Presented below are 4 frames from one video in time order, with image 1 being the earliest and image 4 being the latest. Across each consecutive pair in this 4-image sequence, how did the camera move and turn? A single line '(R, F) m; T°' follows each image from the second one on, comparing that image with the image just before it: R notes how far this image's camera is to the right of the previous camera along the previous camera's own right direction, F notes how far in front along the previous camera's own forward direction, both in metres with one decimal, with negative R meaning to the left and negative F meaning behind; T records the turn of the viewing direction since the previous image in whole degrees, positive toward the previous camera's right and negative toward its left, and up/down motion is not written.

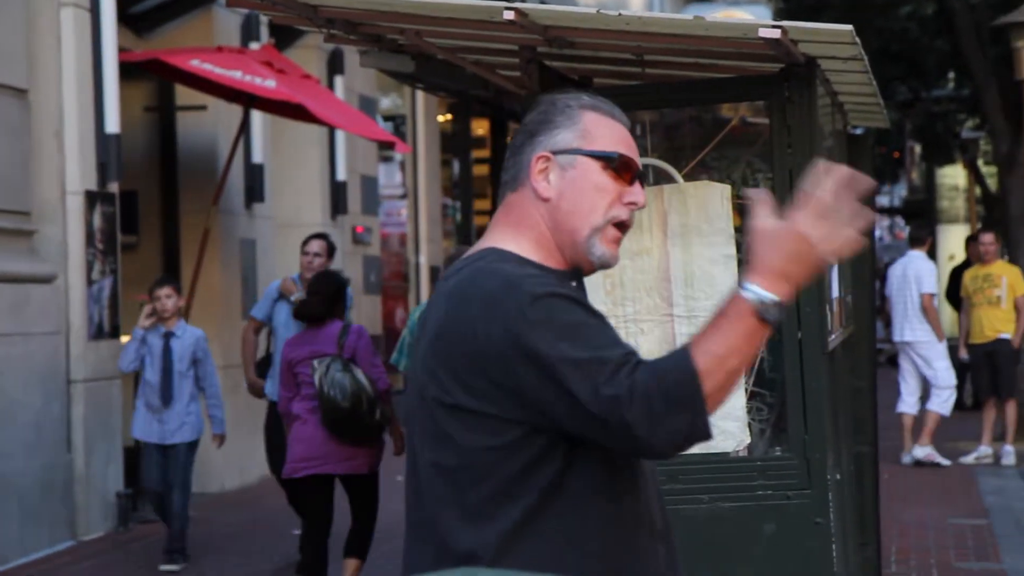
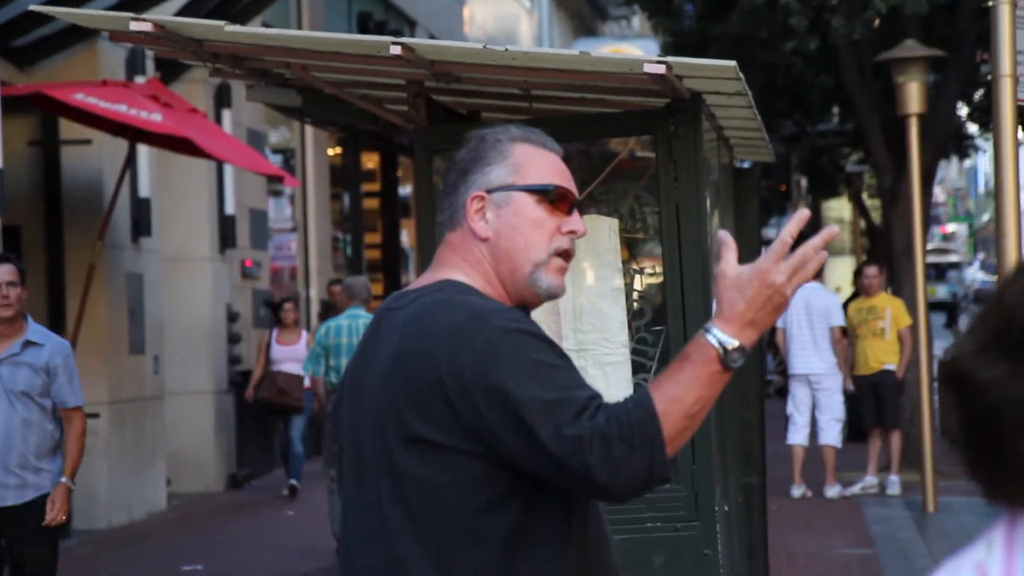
(-0.1, 0.0) m; +4°
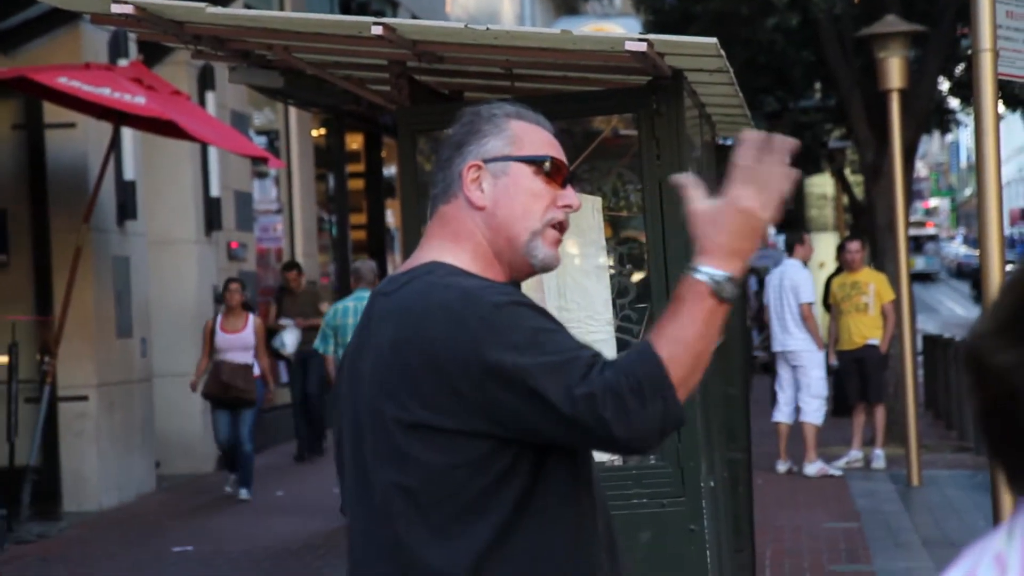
(0.0, 0.0) m; +1°
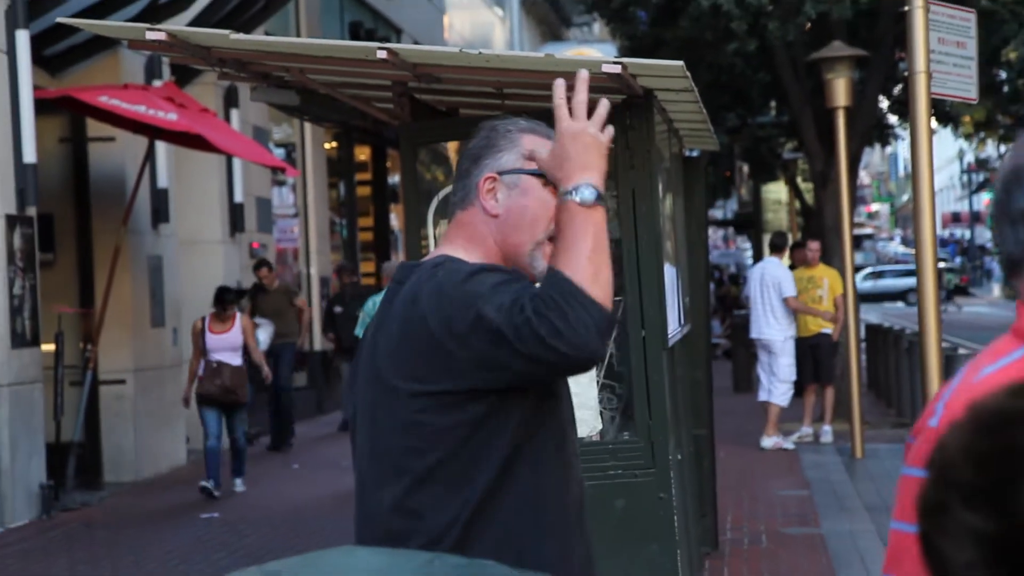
(0.0, -1.0) m; +1°
